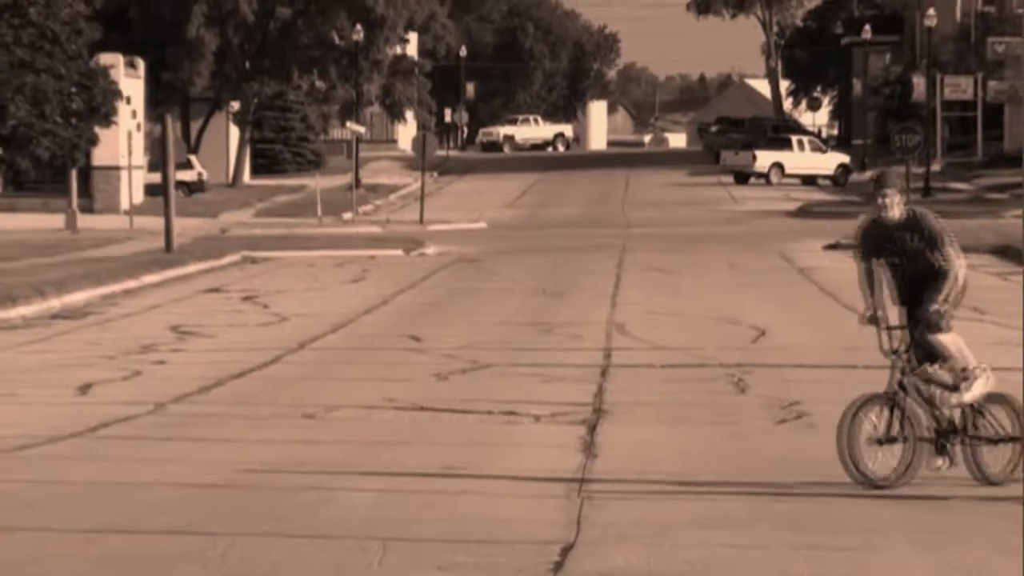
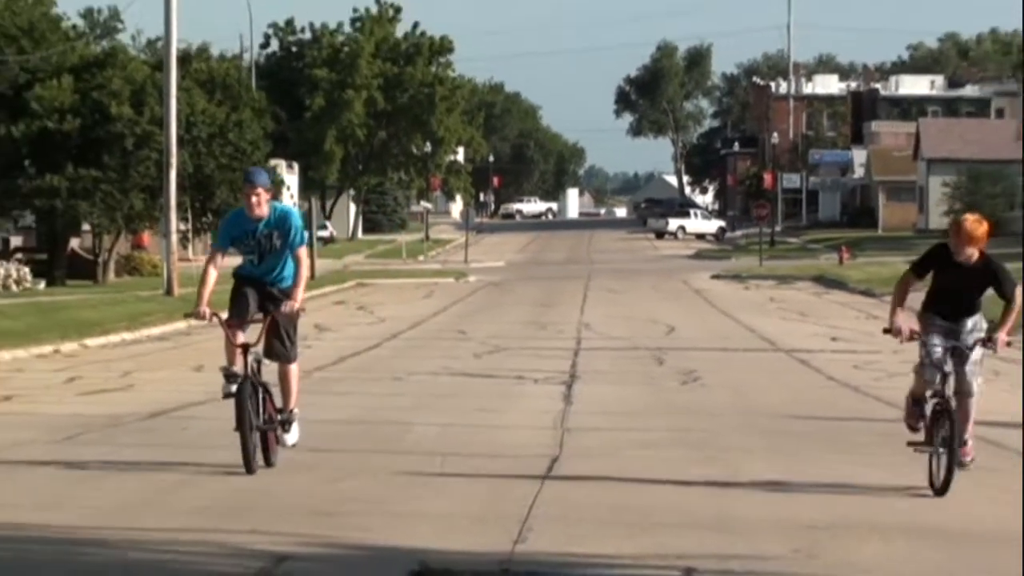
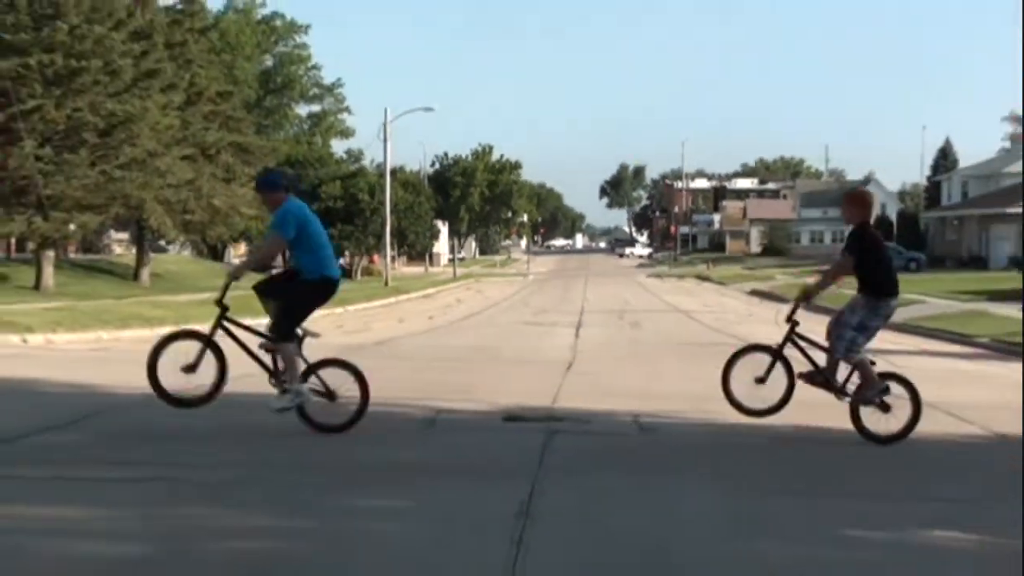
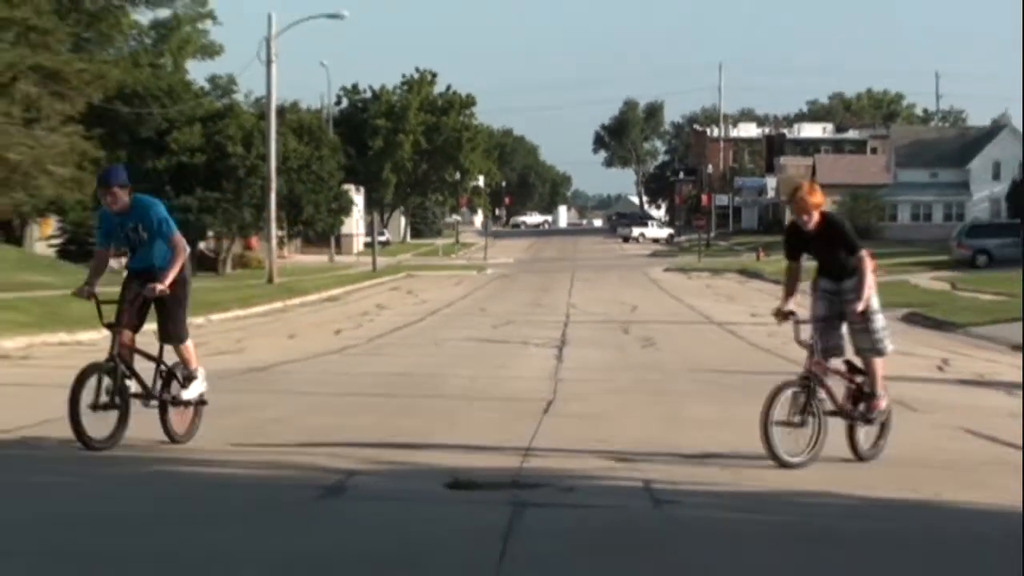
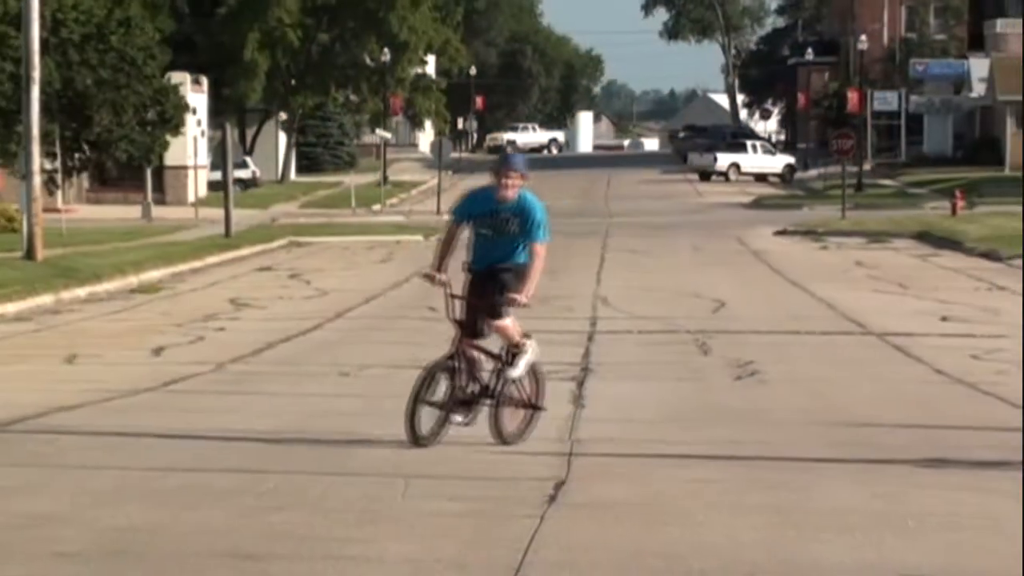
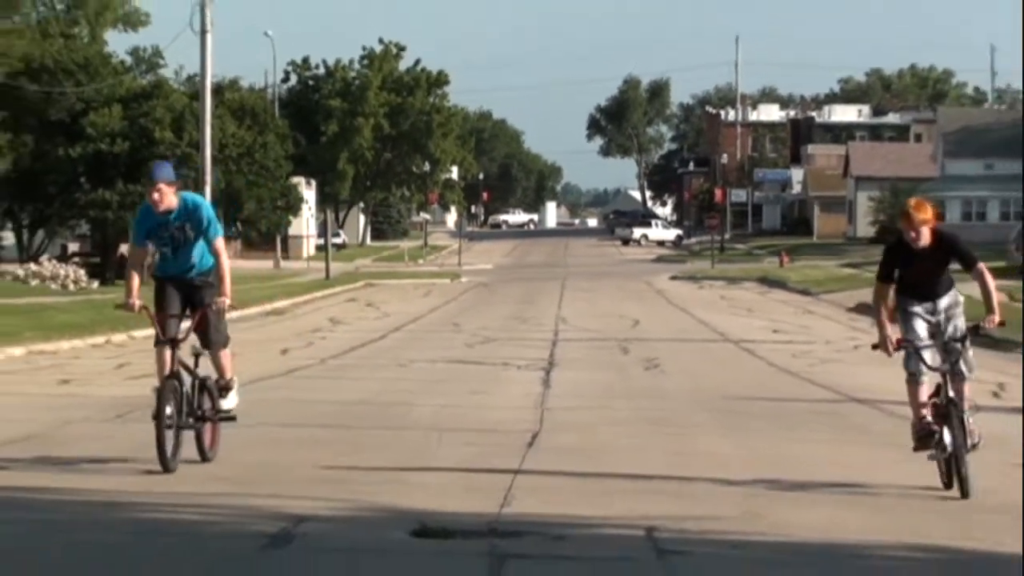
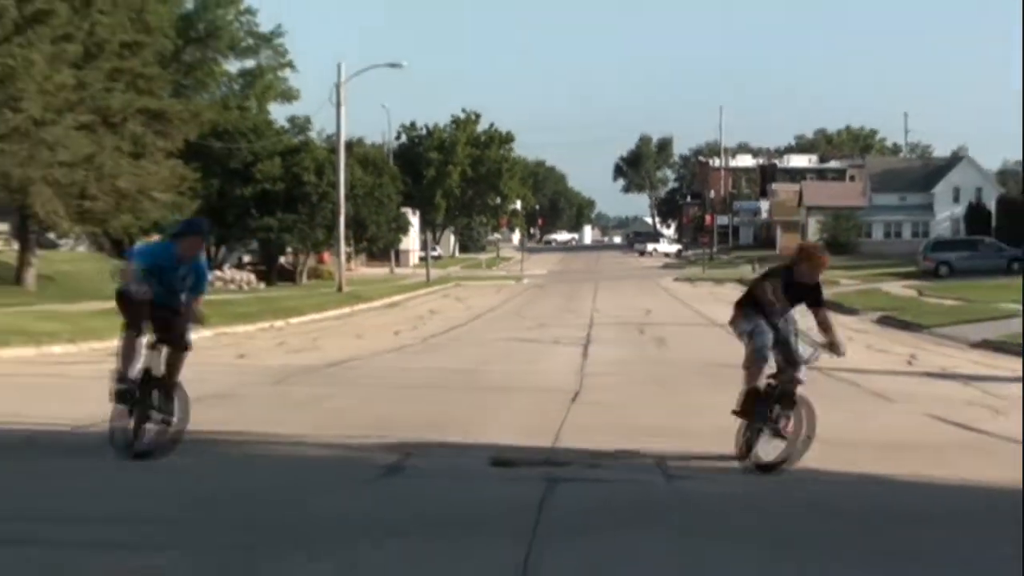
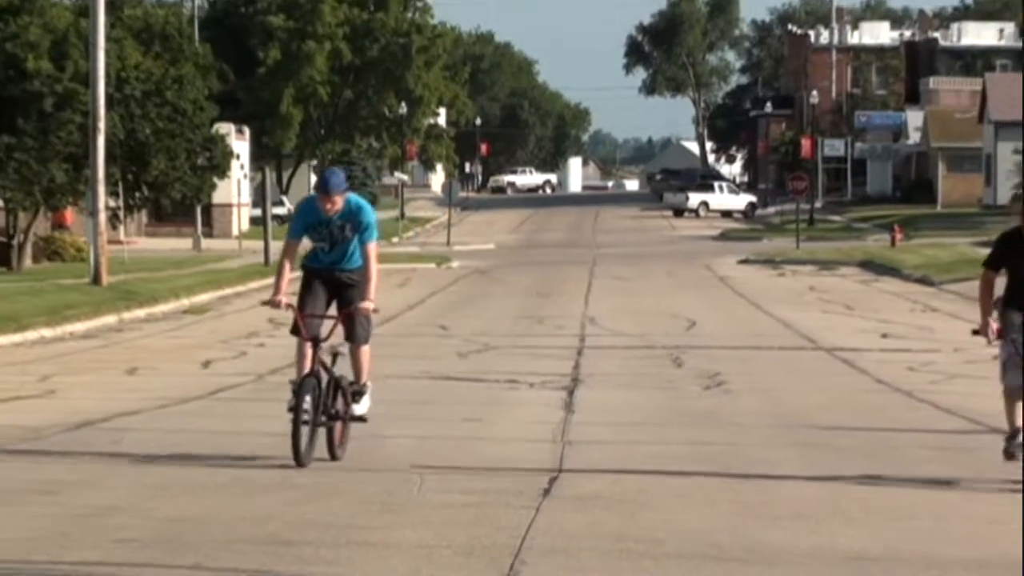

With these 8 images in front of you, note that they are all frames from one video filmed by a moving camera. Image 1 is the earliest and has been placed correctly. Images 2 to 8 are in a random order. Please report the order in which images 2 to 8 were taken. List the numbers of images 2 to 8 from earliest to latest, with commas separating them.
5, 8, 2, 6, 4, 7, 3
